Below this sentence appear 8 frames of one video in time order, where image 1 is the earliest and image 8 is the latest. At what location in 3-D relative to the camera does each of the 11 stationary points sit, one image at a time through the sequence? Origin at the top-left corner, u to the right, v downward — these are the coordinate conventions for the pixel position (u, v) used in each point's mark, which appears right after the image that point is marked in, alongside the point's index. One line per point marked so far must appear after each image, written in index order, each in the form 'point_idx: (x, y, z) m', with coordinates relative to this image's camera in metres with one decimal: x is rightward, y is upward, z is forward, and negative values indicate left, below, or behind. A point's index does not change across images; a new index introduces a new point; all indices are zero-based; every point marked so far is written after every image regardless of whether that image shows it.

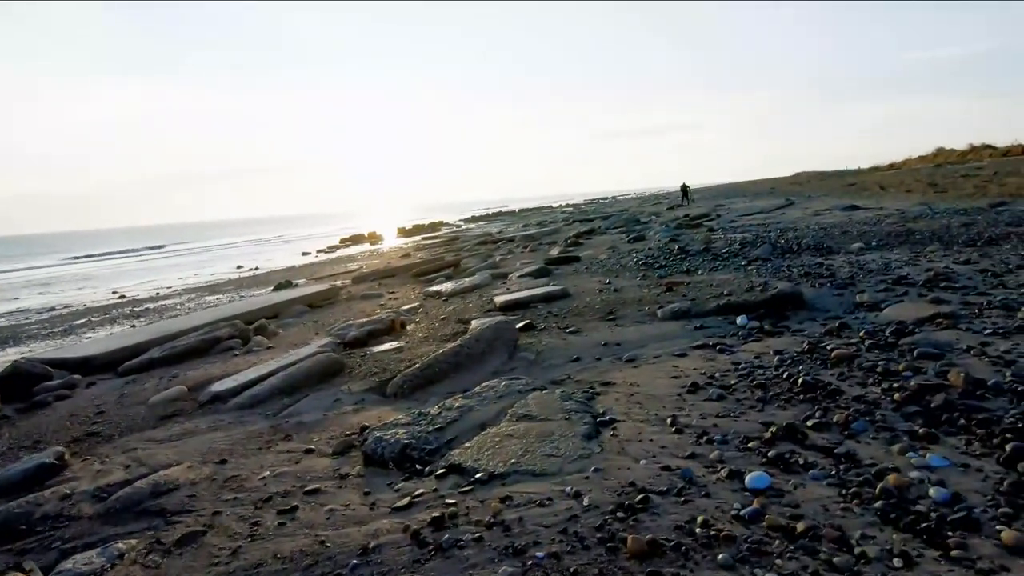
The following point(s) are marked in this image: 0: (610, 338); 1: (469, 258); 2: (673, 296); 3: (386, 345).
0: (+0.9, -0.5, +5.1) m
1: (-1.4, +1.0, +17.7) m
2: (+1.9, -0.1, +6.2) m
3: (-1.5, -0.7, +6.2) m
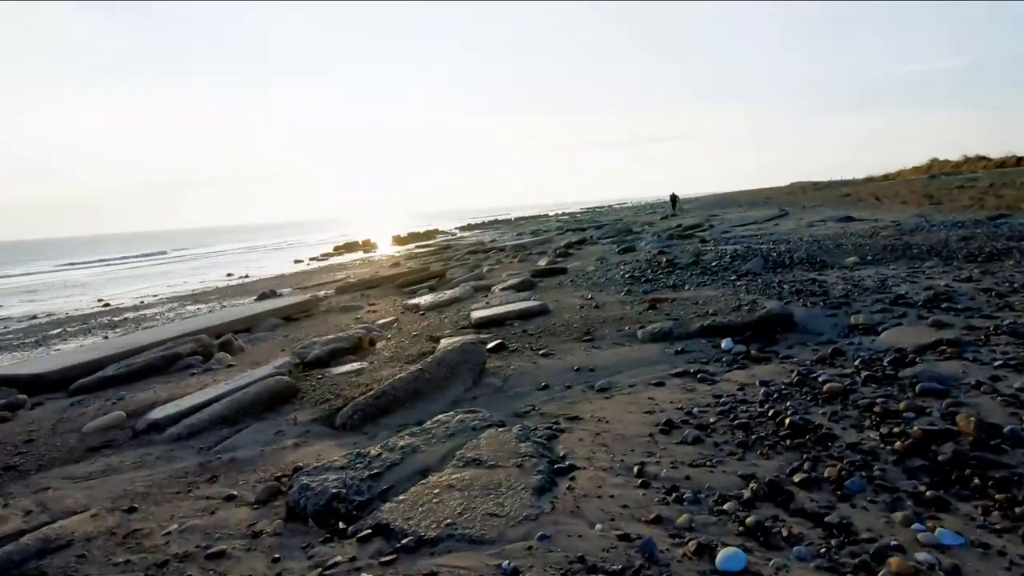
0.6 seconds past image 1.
0: (+0.6, -0.6, +4.7) m
1: (-1.8, +0.6, +17.3) m
2: (+1.6, -0.3, +5.8) m
3: (-1.8, -0.8, +5.8) m
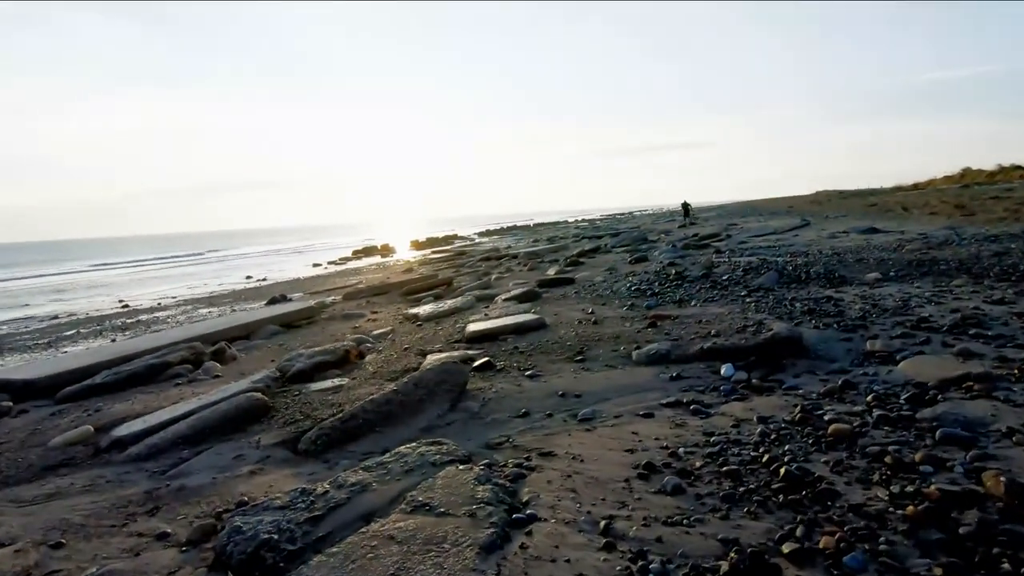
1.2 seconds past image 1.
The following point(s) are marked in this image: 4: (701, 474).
0: (+0.5, -0.8, +4.3) m
1: (-1.5, +0.4, +17.0) m
2: (+1.5, -0.4, +5.4) m
3: (-1.9, -1.0, +5.5) m
4: (+0.9, -0.9, +2.7) m
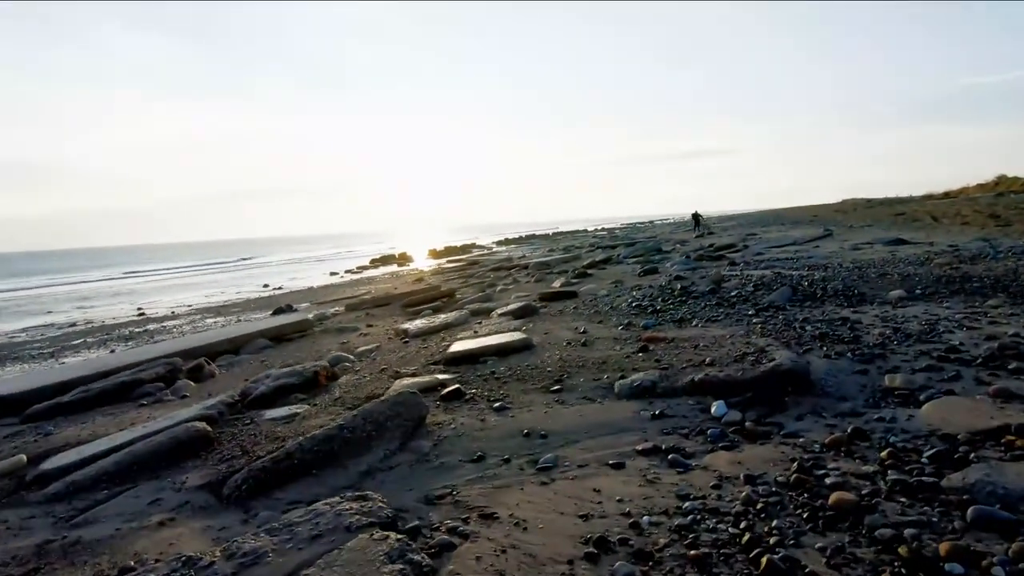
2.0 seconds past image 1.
0: (+0.2, -1.0, +3.8) m
1: (-1.3, 0.0, +16.6) m
2: (+1.2, -0.6, +4.9) m
3: (-2.1, -1.1, +5.1) m
4: (+0.6, -1.1, +2.1) m
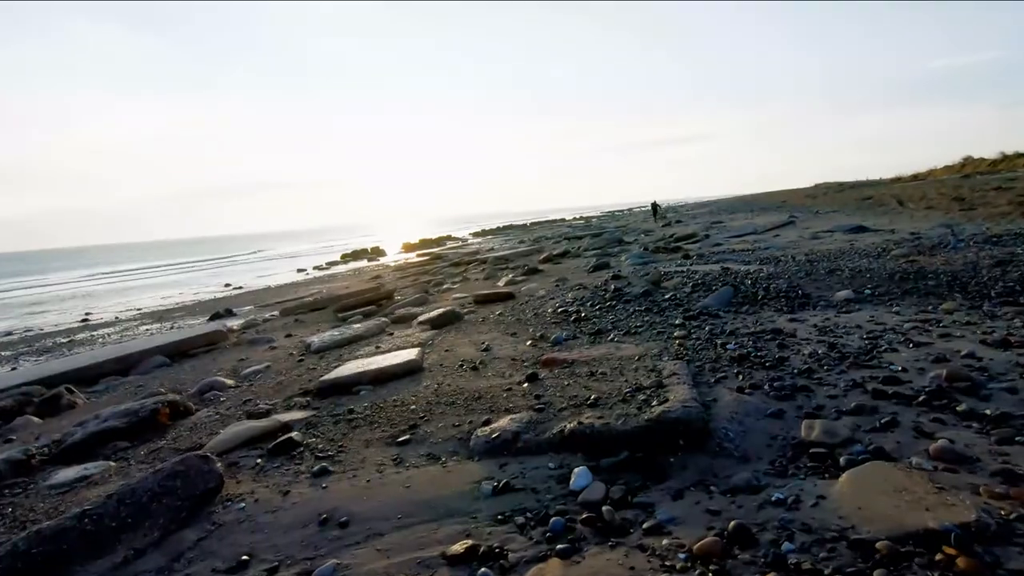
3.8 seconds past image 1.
0: (-0.9, -1.1, +2.9) m
1: (-2.7, 0.0, +15.5) m
2: (+0.1, -0.8, +4.0) m
3: (-3.2, -1.3, +4.0) m
4: (-0.4, -1.3, +1.2) m
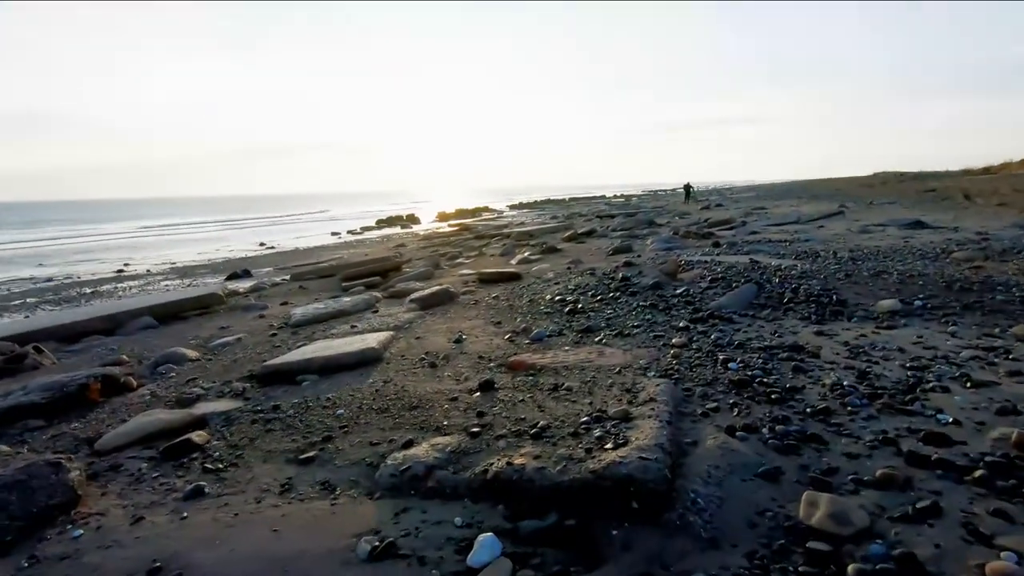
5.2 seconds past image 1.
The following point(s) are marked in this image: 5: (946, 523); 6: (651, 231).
0: (-1.3, -1.1, +2.3) m
1: (-2.3, +0.8, +15.0) m
2: (-0.2, -0.7, +3.3) m
3: (-3.6, -1.1, +3.6) m
4: (-1.0, -1.3, +0.6) m
5: (+1.6, -0.8, +1.9) m
6: (+4.2, +1.7, +16.3) m
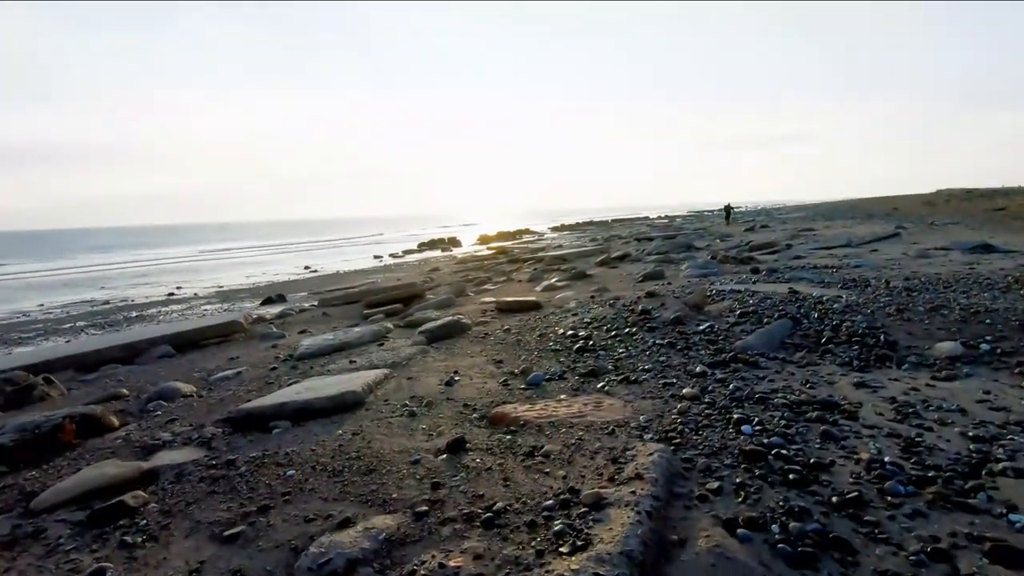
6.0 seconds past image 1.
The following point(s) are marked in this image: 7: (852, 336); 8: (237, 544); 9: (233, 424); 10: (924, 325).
0: (-1.5, -1.3, +1.9) m
1: (-1.5, +0.1, +14.7) m
2: (-0.4, -1.0, +2.8) m
3: (-3.7, -1.3, +3.4) m
4: (-1.3, -1.4, +0.2) m
5: (+1.3, -1.0, +1.3) m
6: (+5.1, +1.0, +15.5) m
7: (+2.9, -0.4, +4.6) m
8: (-1.2, -1.1, +2.4) m
9: (-2.1, -1.0, +4.2) m
10: (+3.7, -0.3, +4.8) m
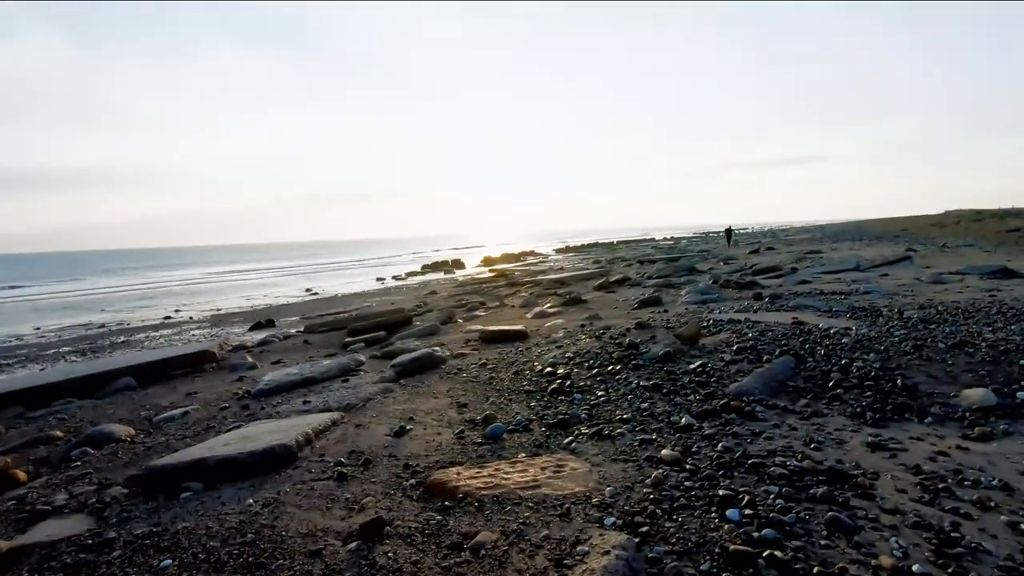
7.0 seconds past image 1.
0: (-1.9, -1.4, +1.3) m
1: (-1.6, -0.6, +14.1) m
2: (-0.7, -1.1, +2.2) m
3: (-4.0, -1.5, +2.8) m
4: (-1.7, -1.5, -0.4) m
5: (+0.9, -1.2, +0.7) m
6: (+4.9, +0.3, +14.9) m
7: (+2.6, -0.7, +4.0) m
8: (-1.5, -1.3, +1.8) m
9: (-2.4, -1.3, +3.6) m
10: (+3.4, -0.6, +4.2) m
